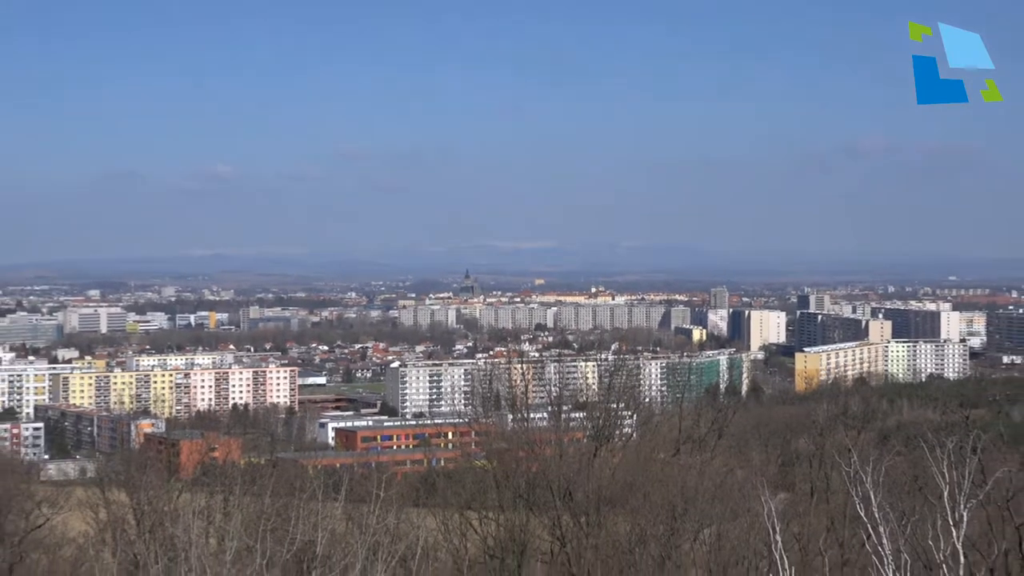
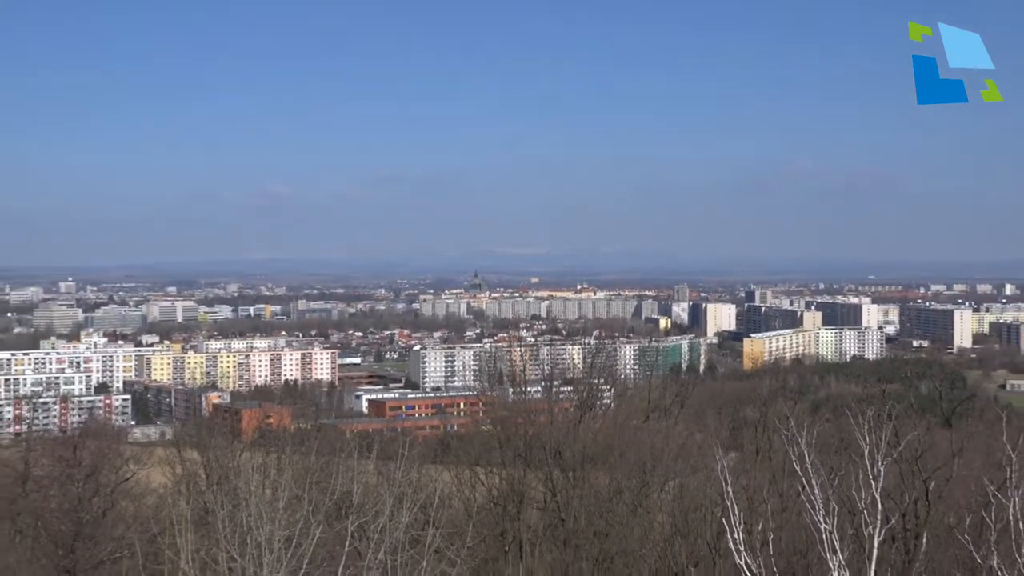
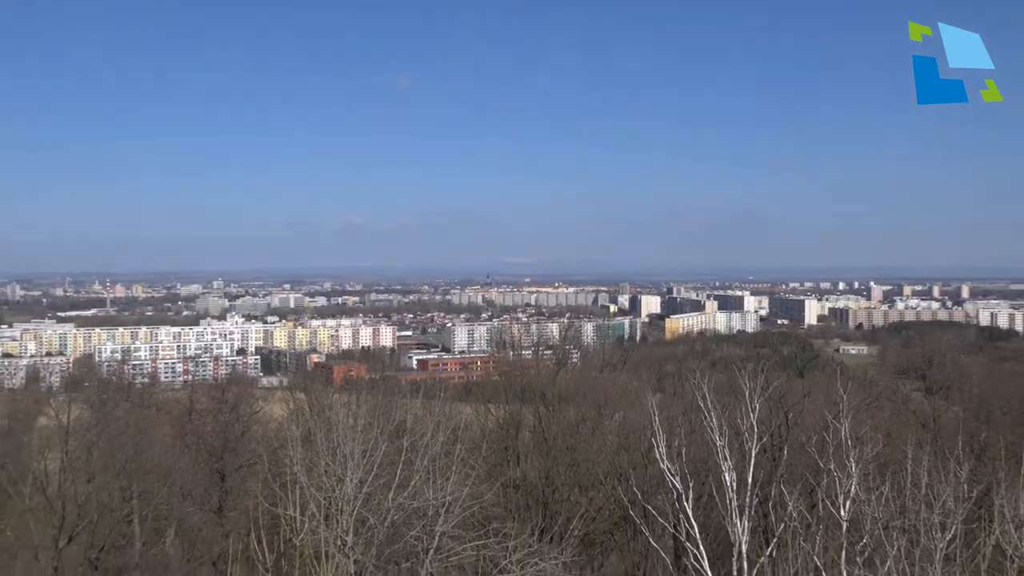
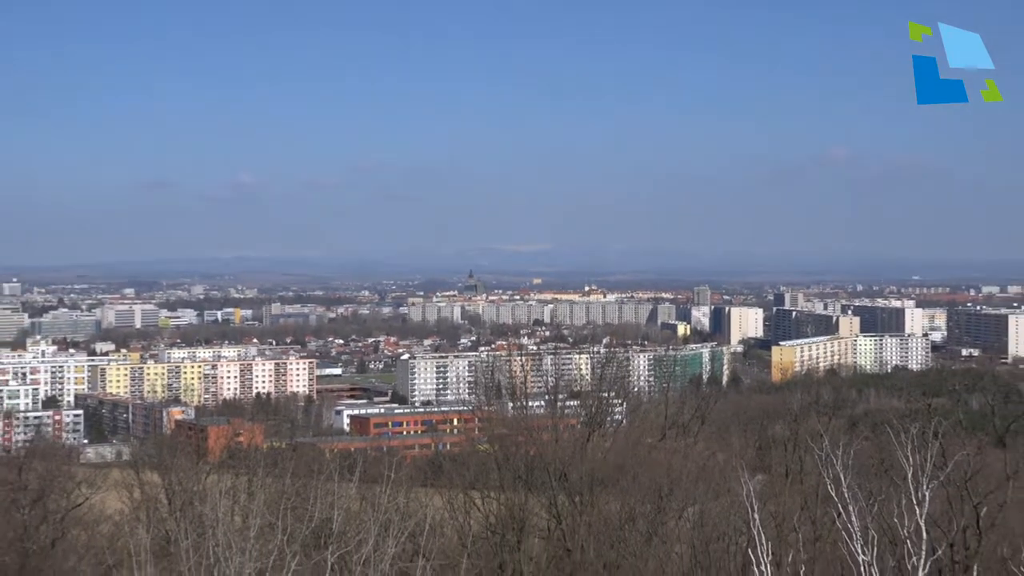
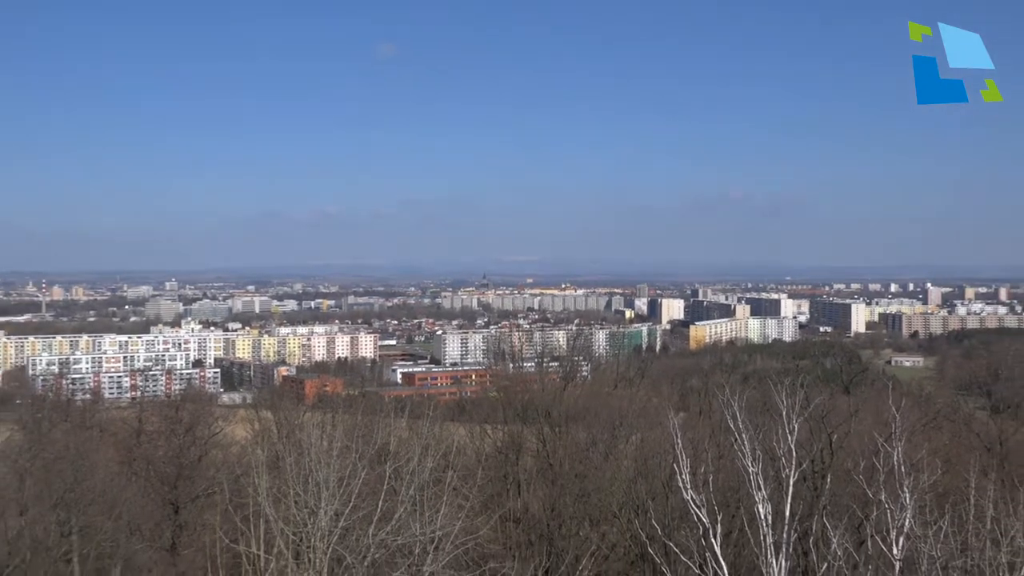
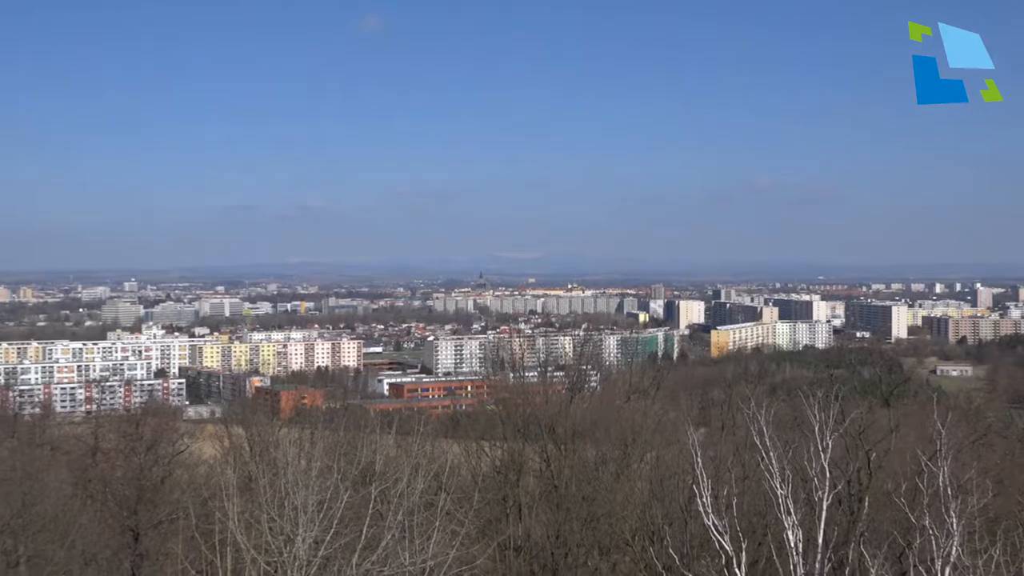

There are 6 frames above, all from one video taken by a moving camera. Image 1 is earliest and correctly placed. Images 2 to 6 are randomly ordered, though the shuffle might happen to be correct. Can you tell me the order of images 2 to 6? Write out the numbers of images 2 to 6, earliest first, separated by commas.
4, 2, 6, 5, 3
